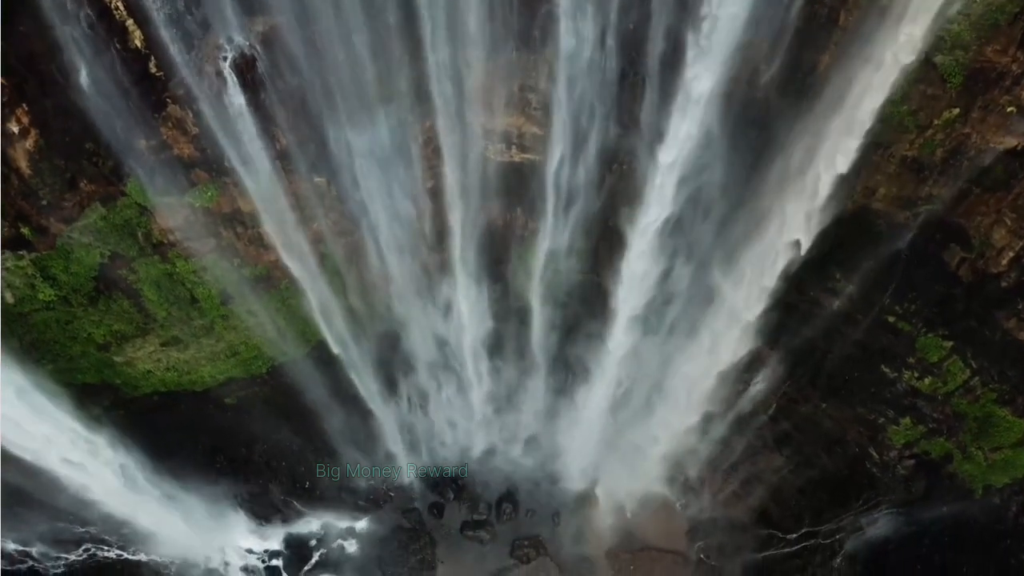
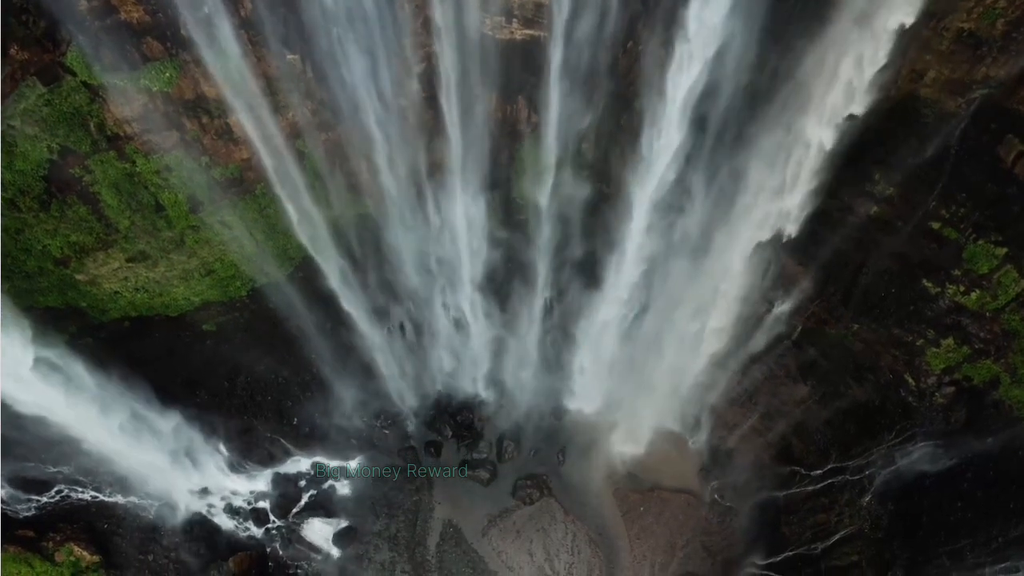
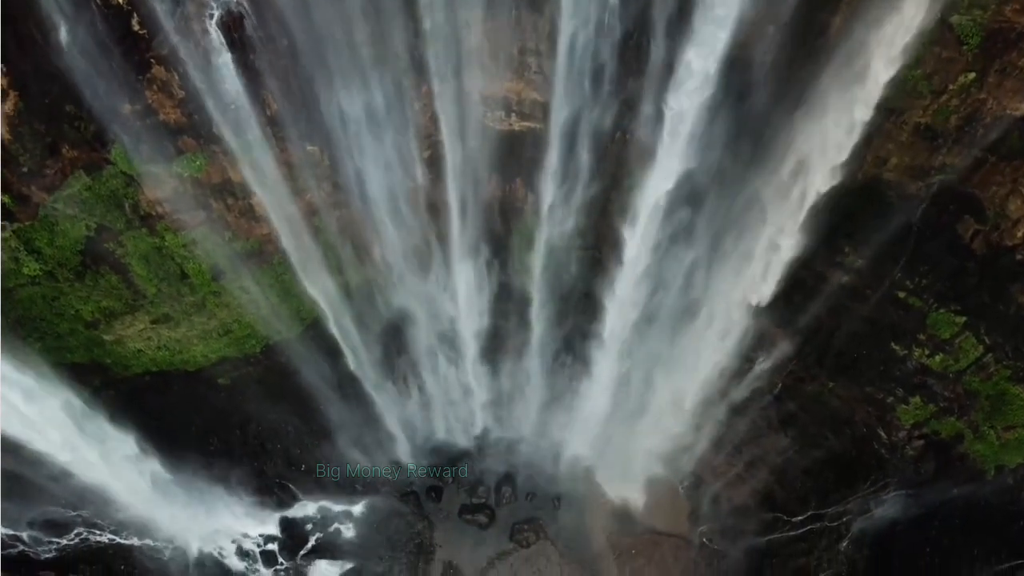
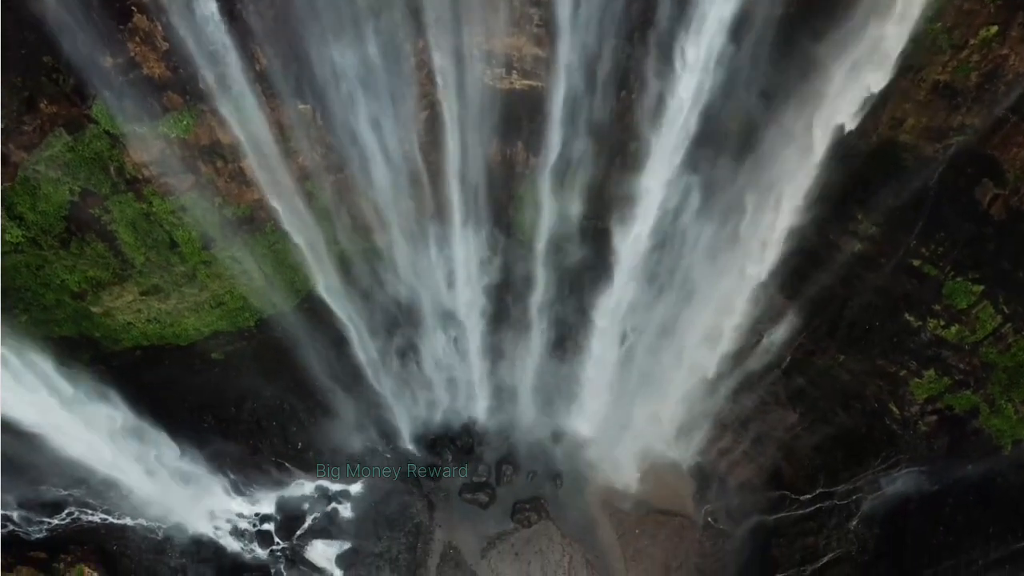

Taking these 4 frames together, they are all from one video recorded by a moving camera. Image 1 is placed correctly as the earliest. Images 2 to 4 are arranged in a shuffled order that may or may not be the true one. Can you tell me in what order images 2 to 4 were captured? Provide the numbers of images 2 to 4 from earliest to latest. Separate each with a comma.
3, 4, 2
